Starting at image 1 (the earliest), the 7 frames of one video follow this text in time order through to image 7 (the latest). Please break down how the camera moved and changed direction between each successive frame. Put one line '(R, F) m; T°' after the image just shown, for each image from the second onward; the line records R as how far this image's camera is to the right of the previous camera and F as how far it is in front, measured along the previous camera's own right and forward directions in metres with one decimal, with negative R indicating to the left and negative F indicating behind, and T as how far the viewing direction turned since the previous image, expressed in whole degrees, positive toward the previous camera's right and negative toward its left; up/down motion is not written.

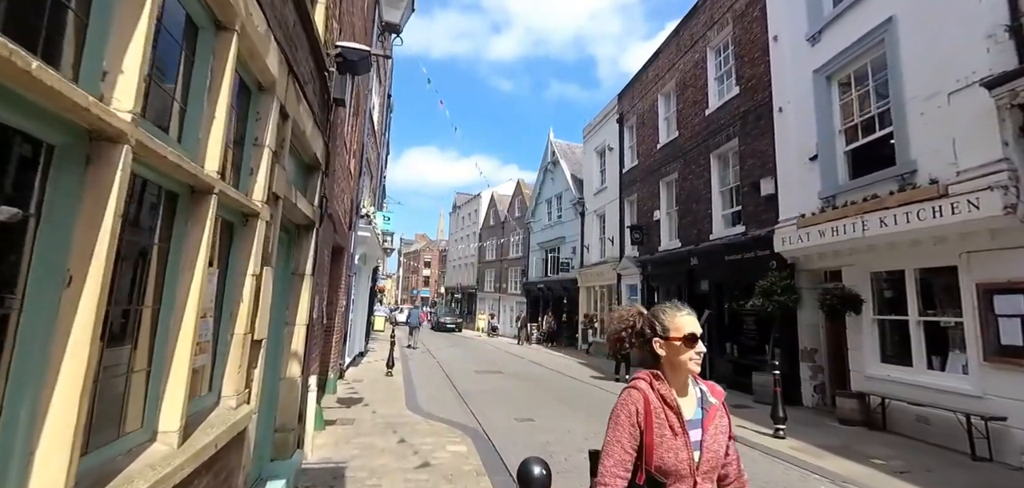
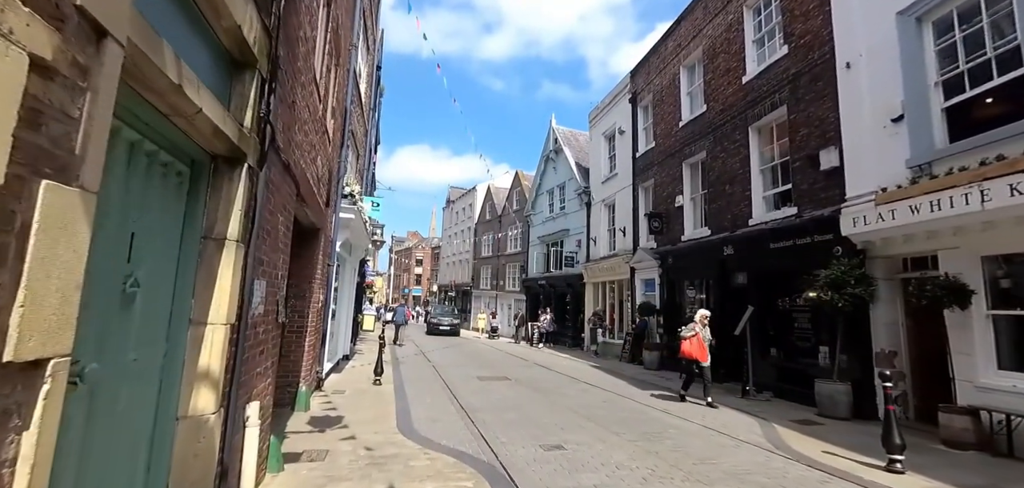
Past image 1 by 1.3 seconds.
(-0.4, +1.6) m; +1°
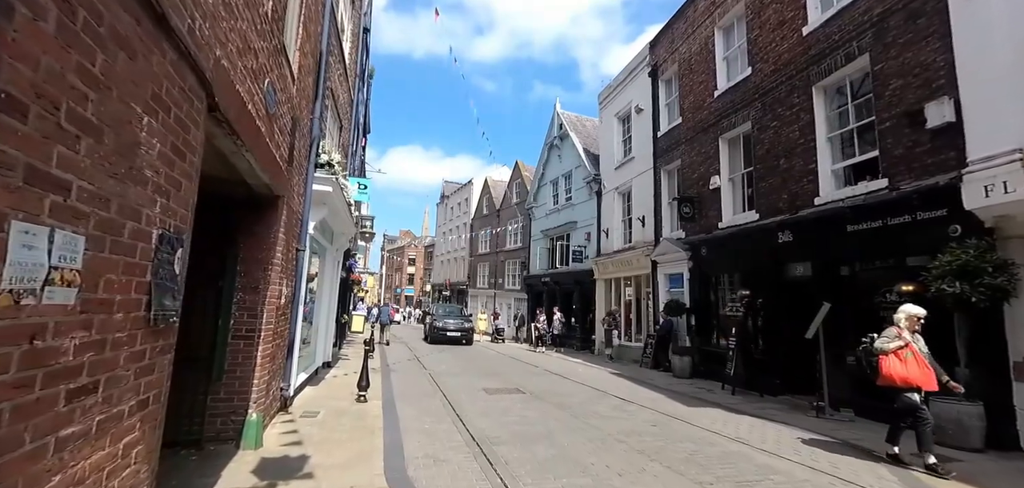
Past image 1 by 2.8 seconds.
(-0.4, +1.8) m; +1°
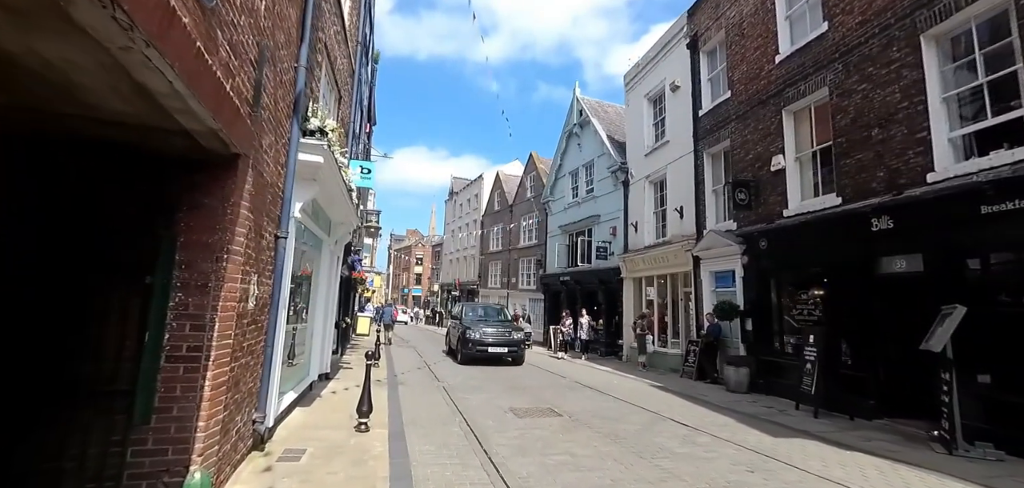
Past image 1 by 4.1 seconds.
(-0.4, +1.6) m; -1°
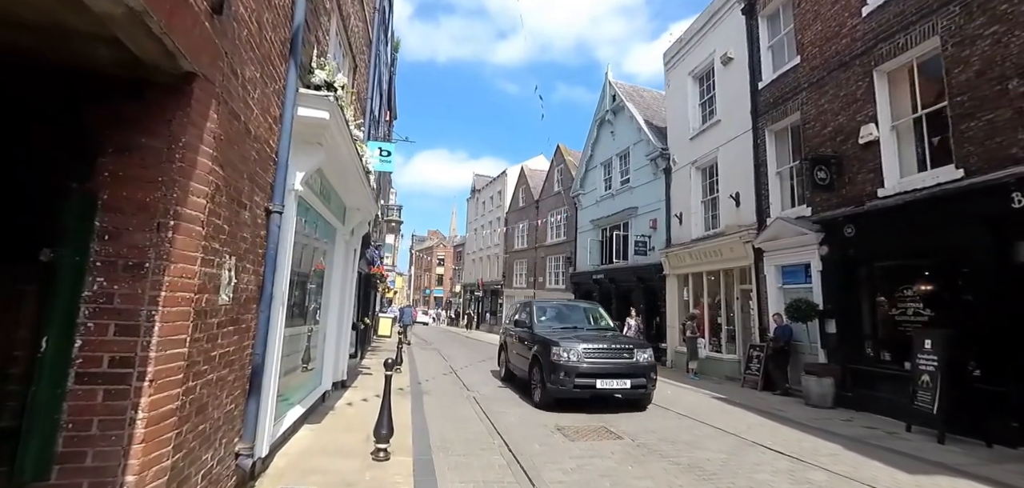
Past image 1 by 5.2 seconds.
(-0.4, +1.2) m; -3°
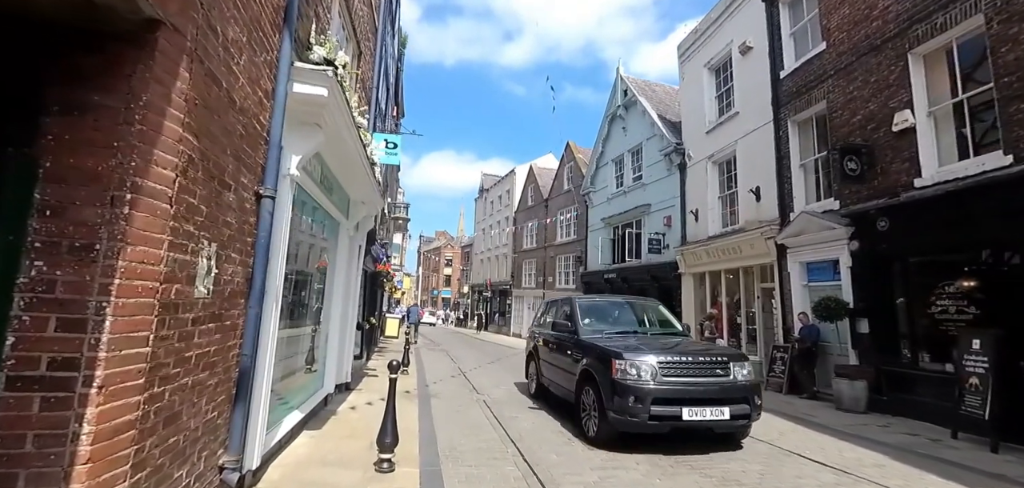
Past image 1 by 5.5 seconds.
(-0.1, +0.4) m; -1°
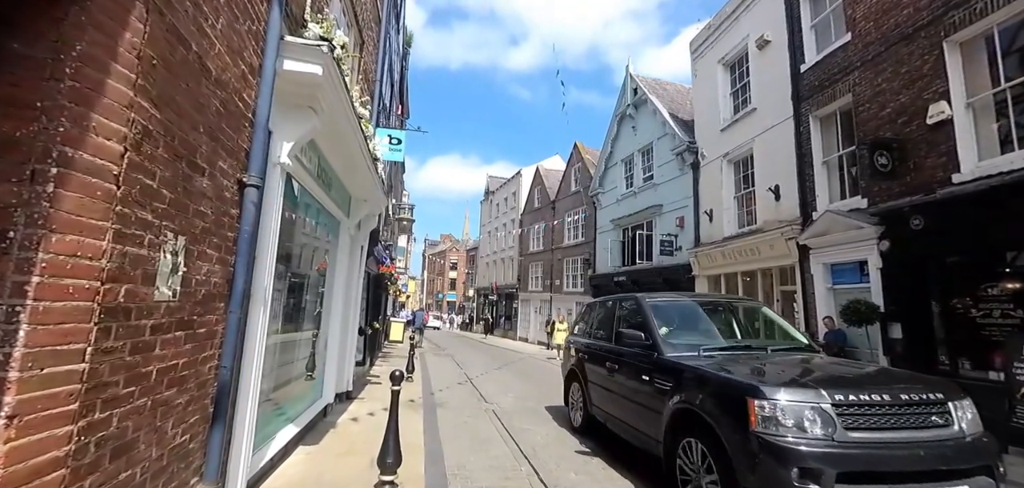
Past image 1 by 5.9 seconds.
(-0.1, +0.4) m; -1°
